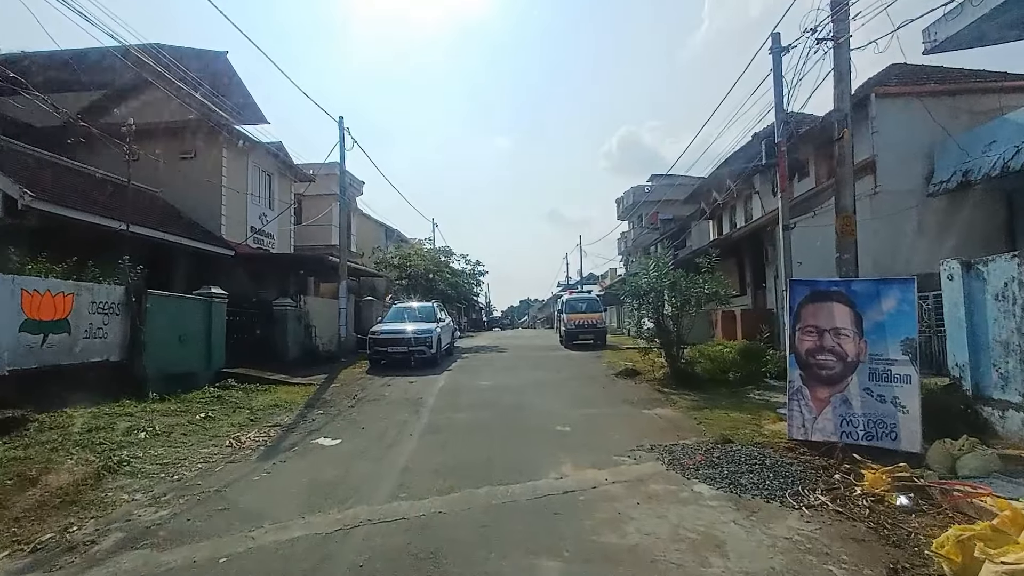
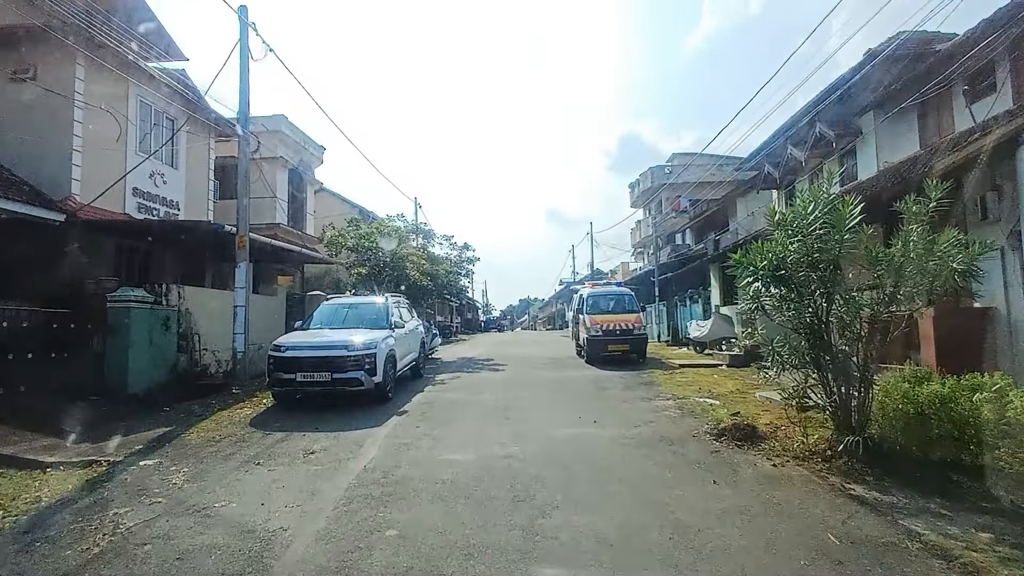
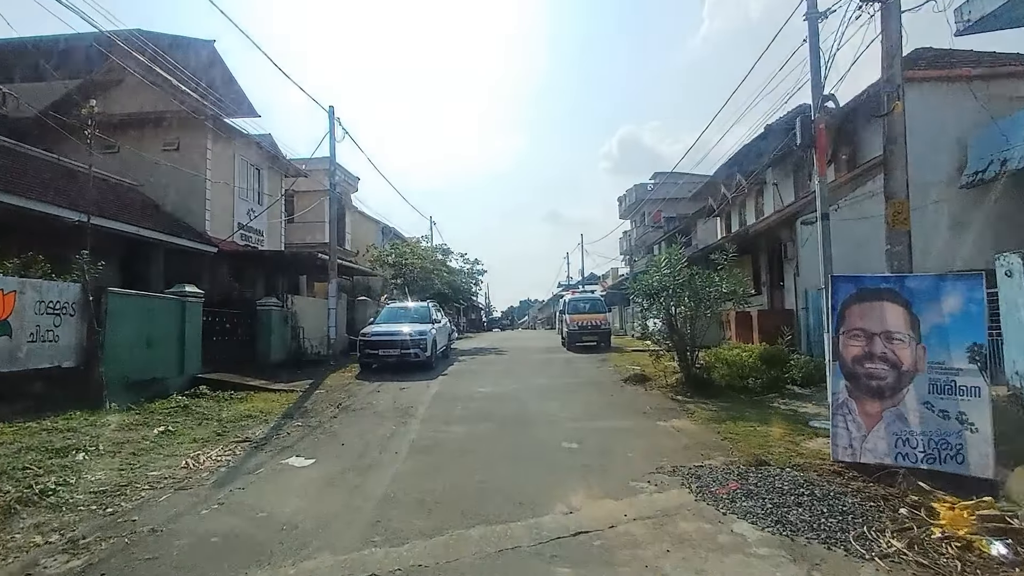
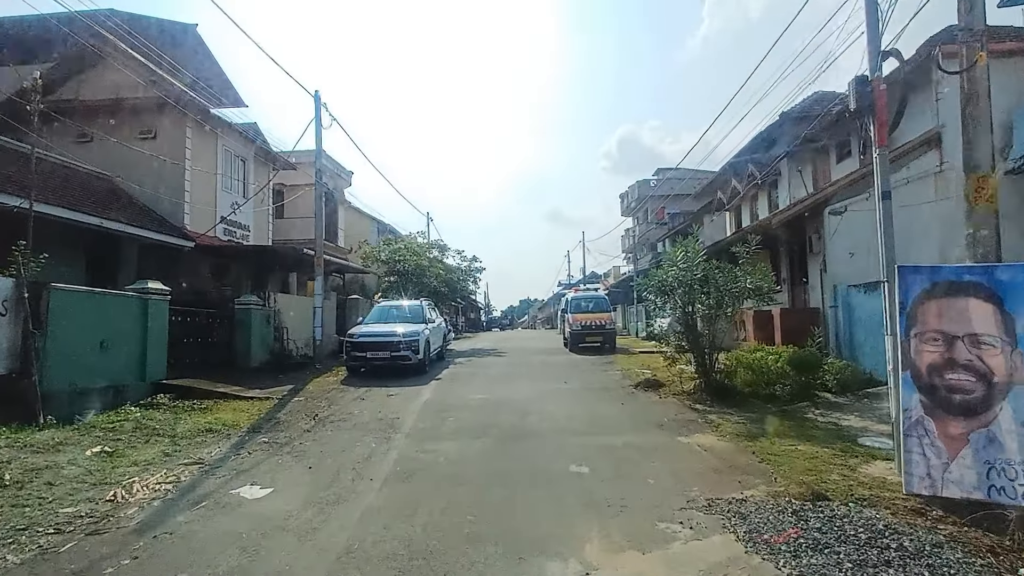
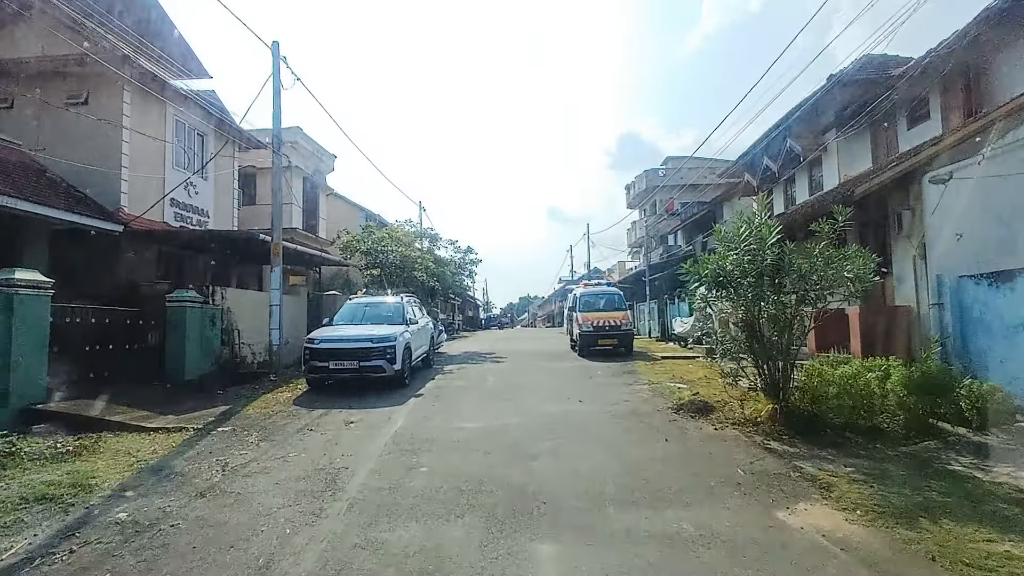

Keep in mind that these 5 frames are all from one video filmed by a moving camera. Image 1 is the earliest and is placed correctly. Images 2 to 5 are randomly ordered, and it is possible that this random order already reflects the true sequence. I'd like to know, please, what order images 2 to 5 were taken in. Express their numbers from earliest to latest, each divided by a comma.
3, 4, 5, 2
